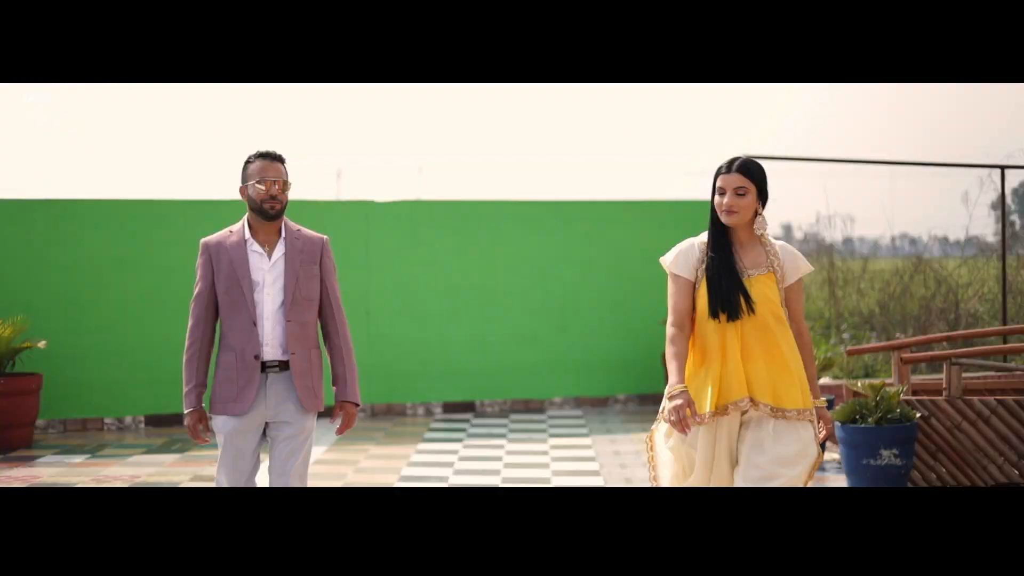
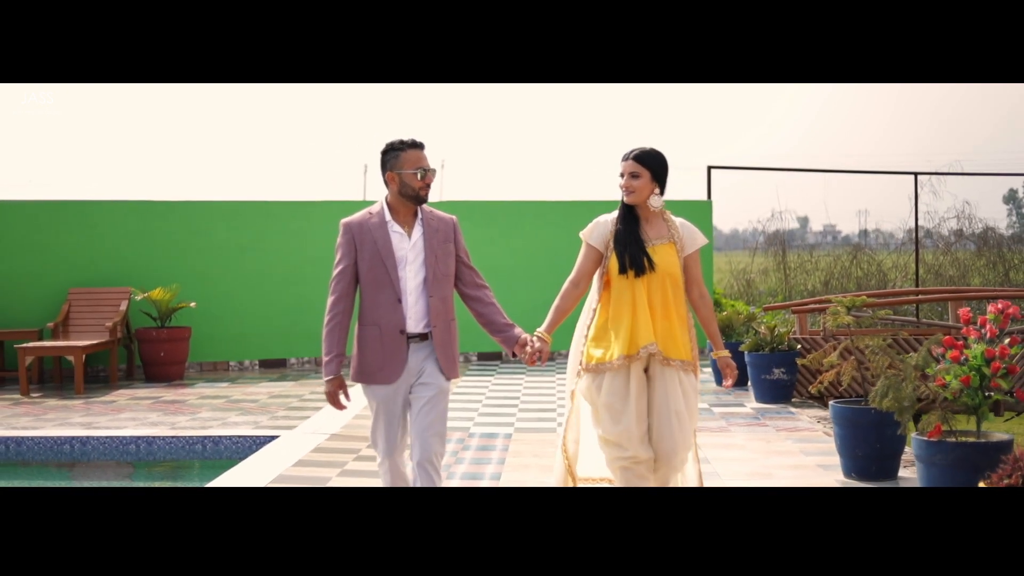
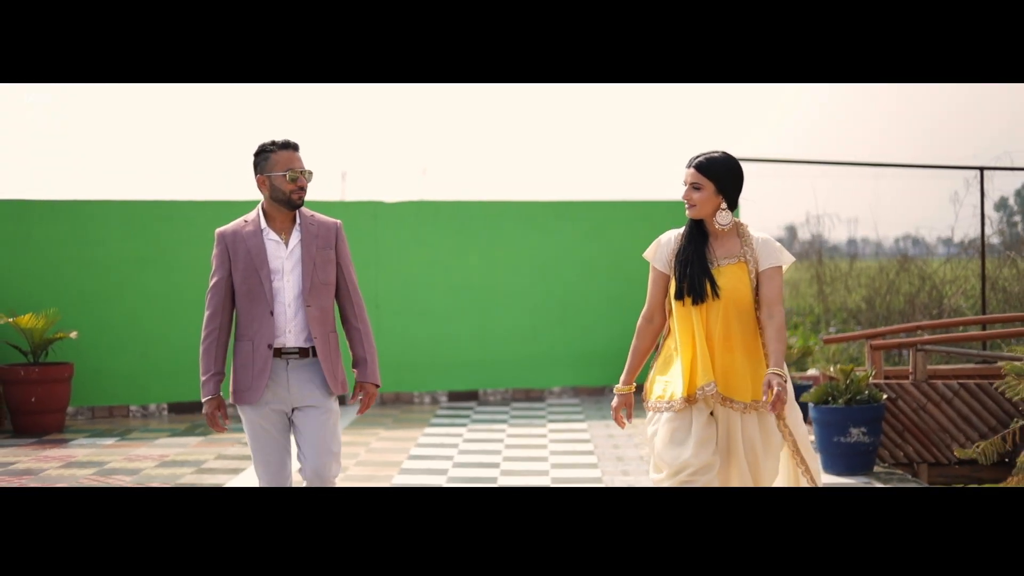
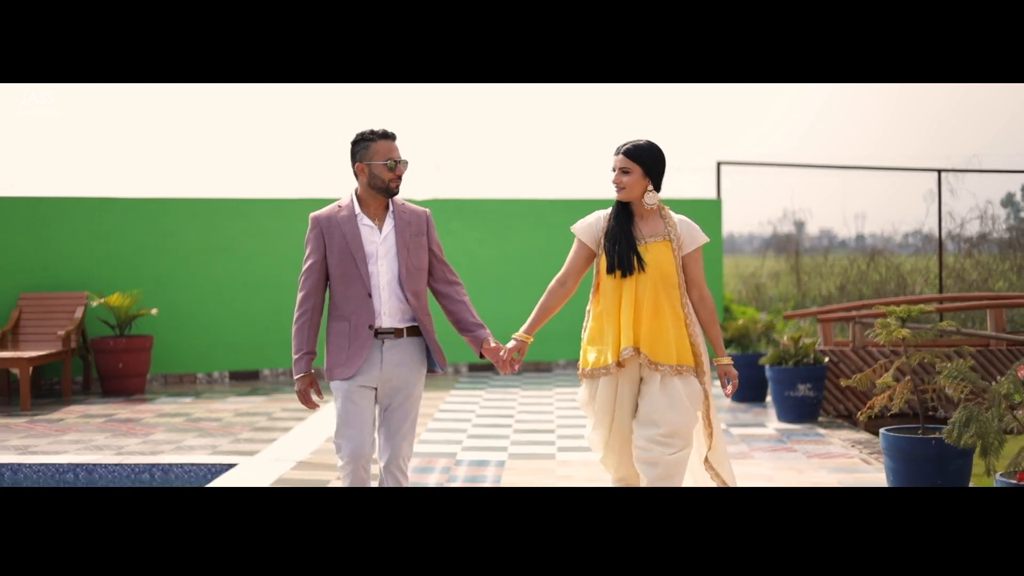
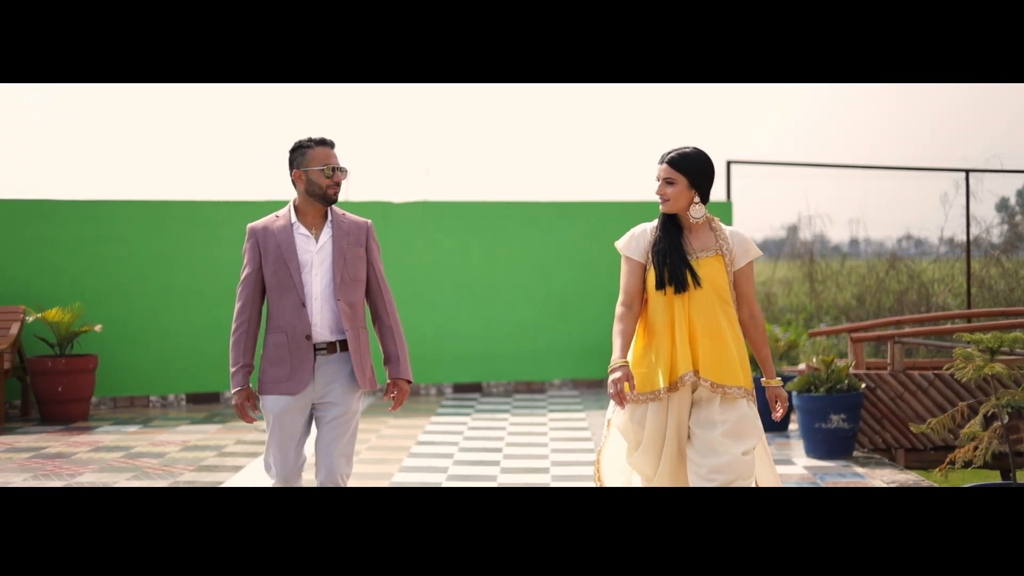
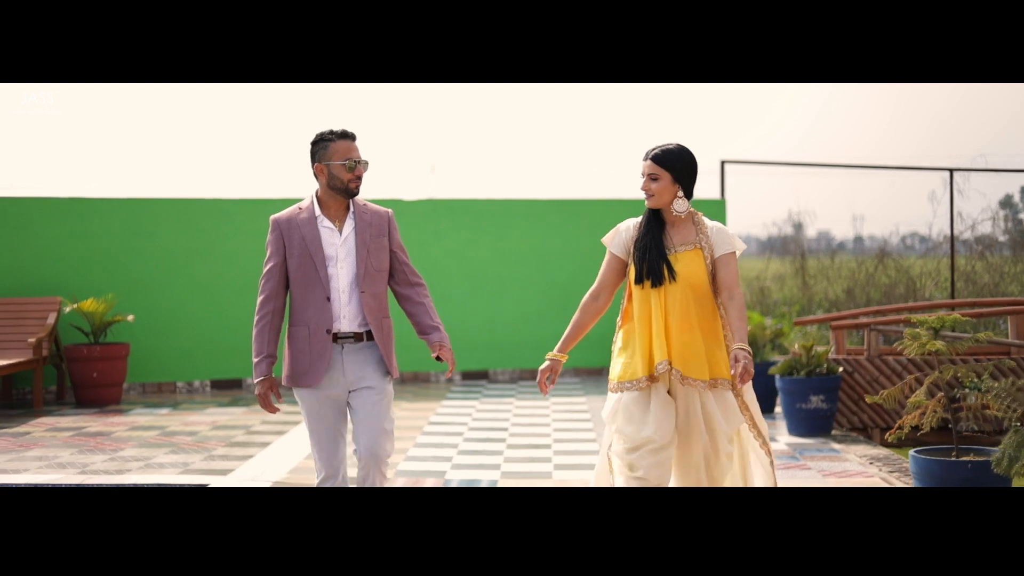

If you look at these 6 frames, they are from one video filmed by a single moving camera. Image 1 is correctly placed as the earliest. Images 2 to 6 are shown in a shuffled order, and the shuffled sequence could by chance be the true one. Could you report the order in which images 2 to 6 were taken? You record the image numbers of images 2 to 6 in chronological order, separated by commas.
3, 5, 6, 4, 2
